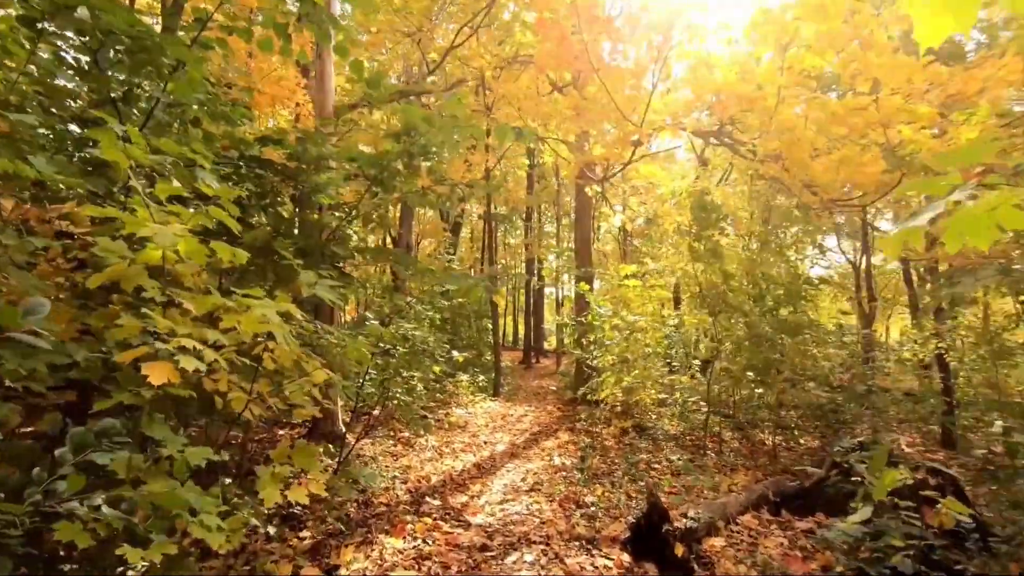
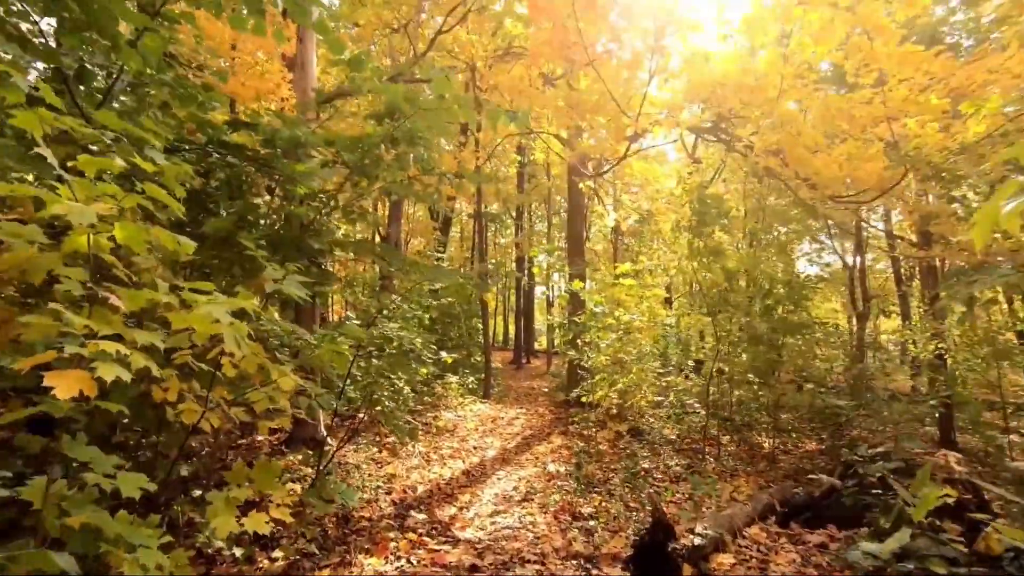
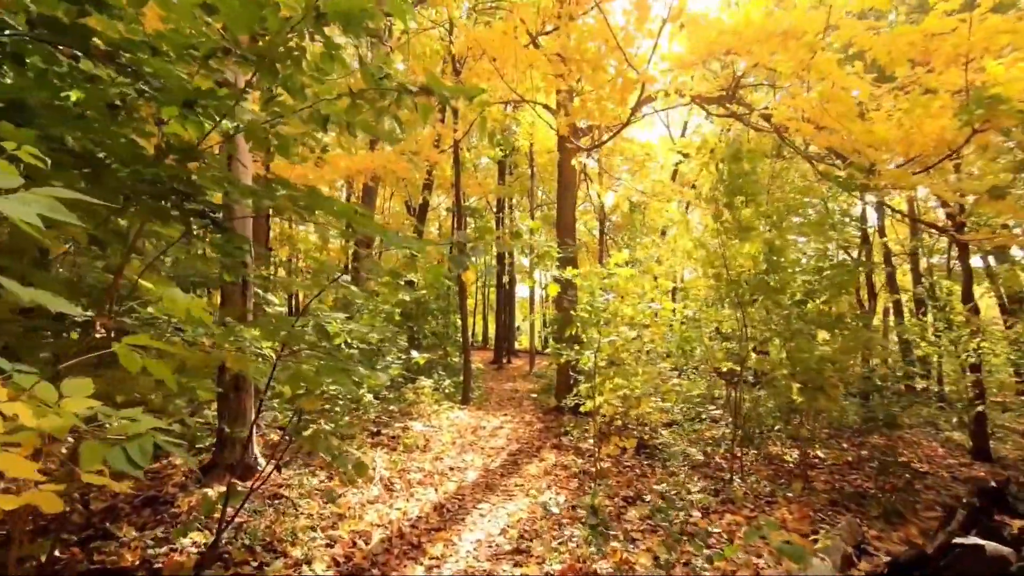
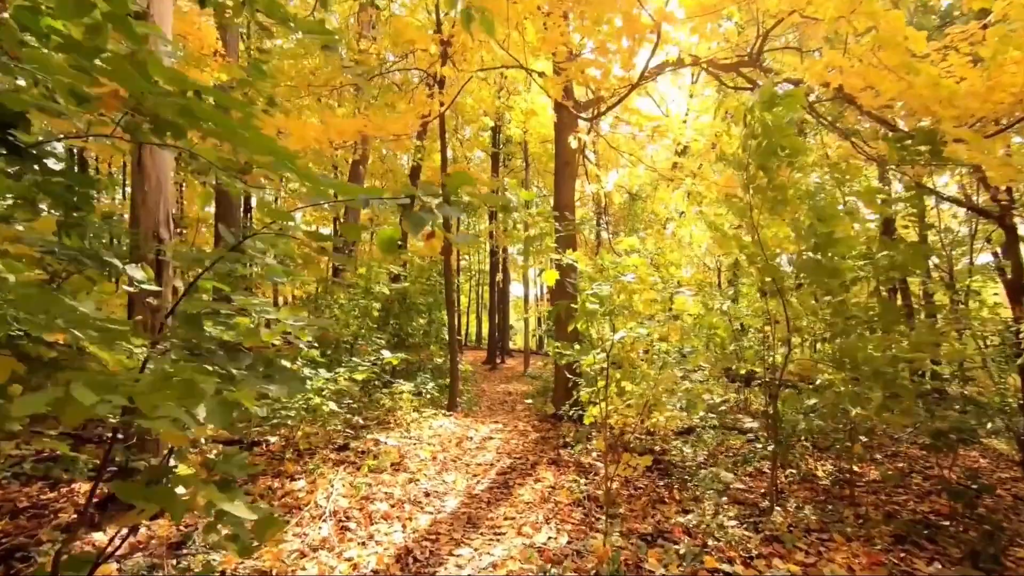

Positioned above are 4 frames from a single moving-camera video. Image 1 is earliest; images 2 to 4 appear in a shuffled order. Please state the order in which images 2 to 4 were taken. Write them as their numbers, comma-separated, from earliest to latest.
2, 3, 4
